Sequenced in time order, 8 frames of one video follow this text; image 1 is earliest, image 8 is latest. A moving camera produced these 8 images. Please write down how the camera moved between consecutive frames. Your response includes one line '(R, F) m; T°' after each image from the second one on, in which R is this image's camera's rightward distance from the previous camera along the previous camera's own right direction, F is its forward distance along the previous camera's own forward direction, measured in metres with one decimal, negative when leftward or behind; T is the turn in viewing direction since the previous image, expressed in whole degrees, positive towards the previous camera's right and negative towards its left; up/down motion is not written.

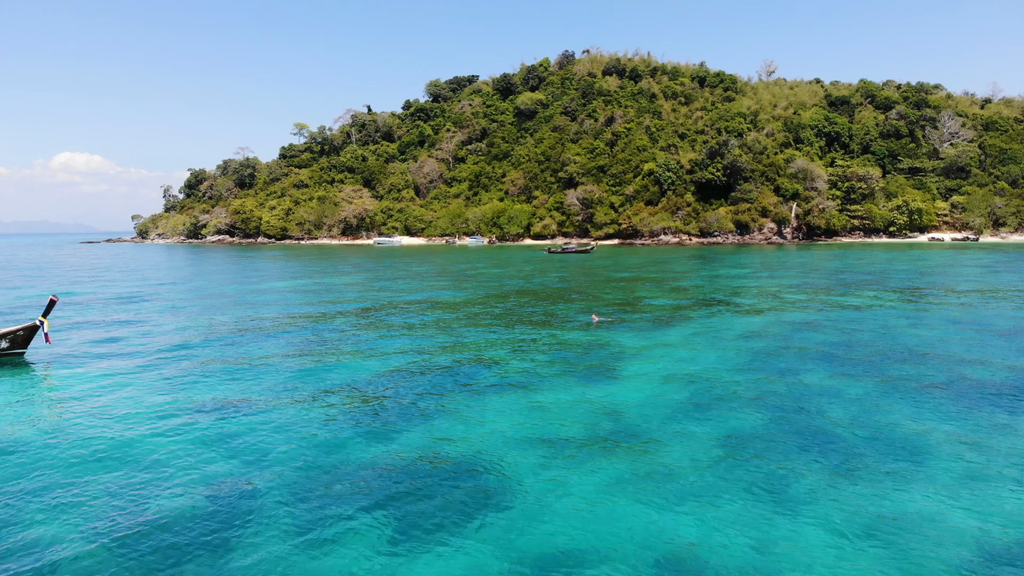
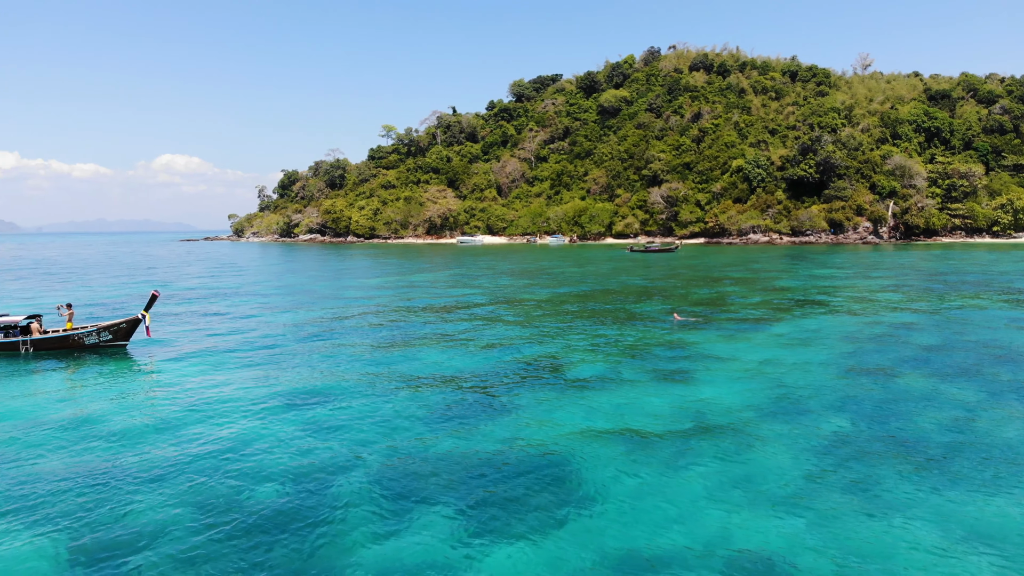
(0.0, -0.4) m; -8°
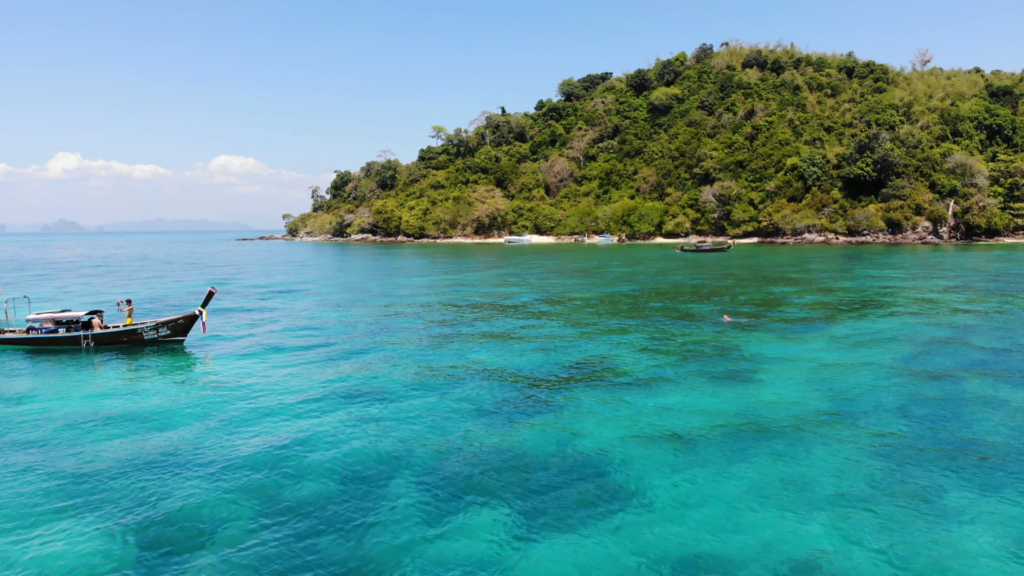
(0.0, -0.3) m; -5°
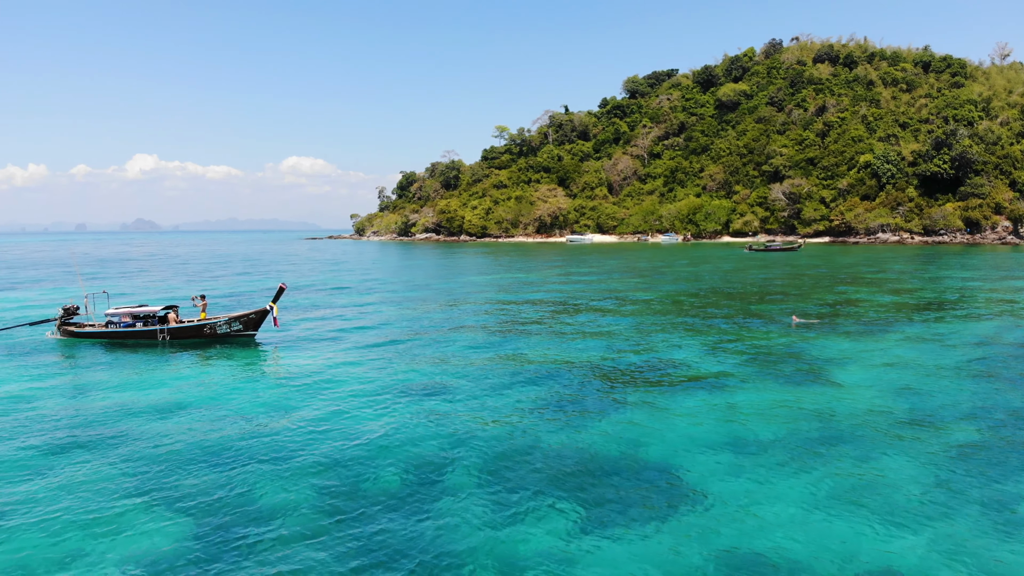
(0.0, -0.5) m; -6°
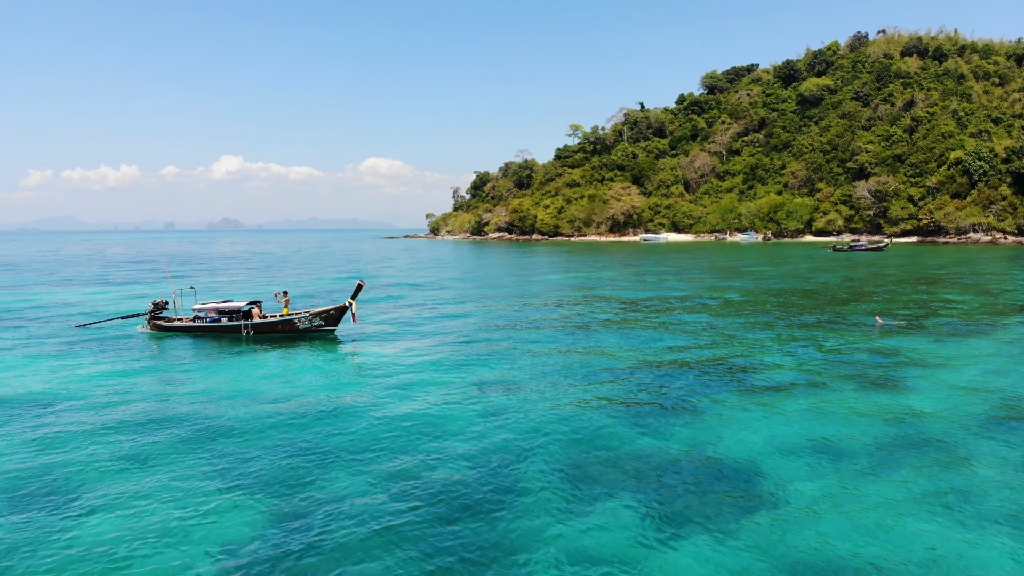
(0.0, -0.7) m; -7°
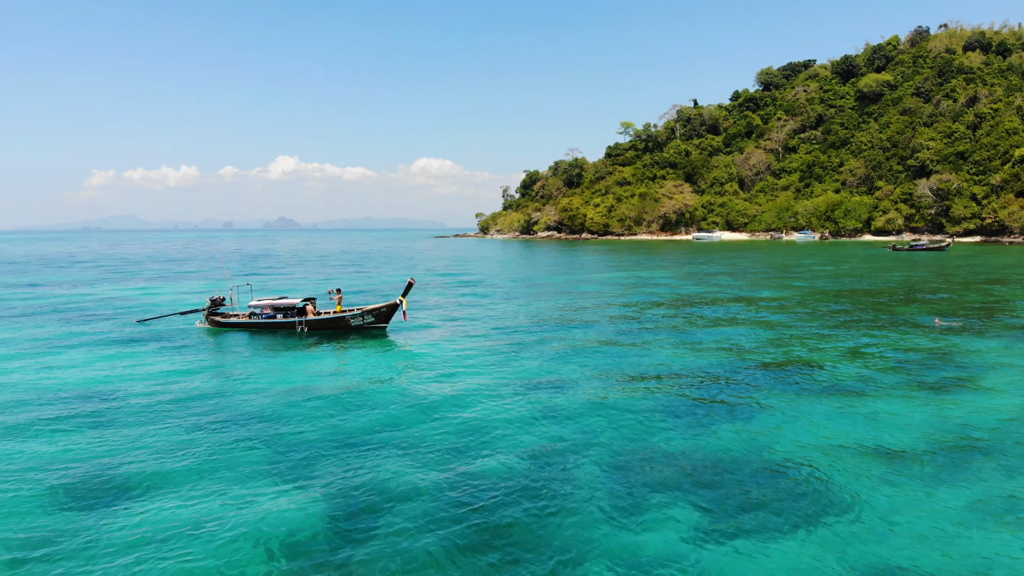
(0.0, -0.6) m; -5°
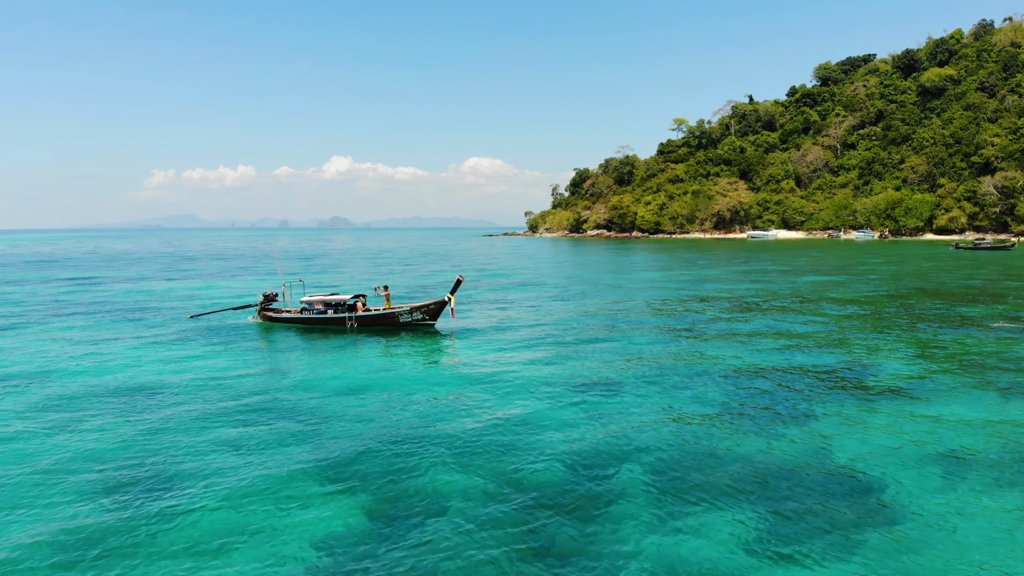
(0.0, -0.7) m; -5°
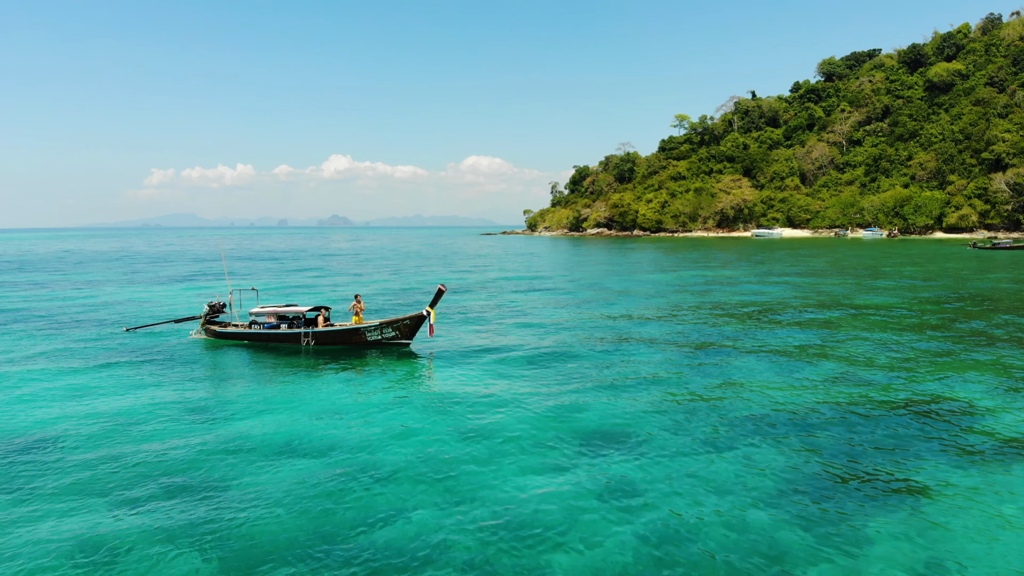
(+0.3, +0.5) m; 0°
